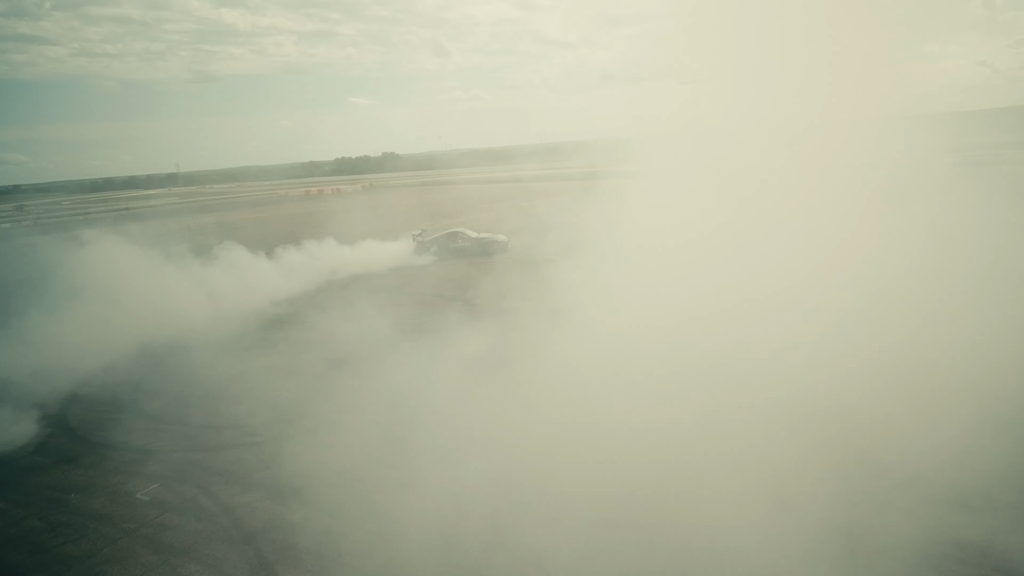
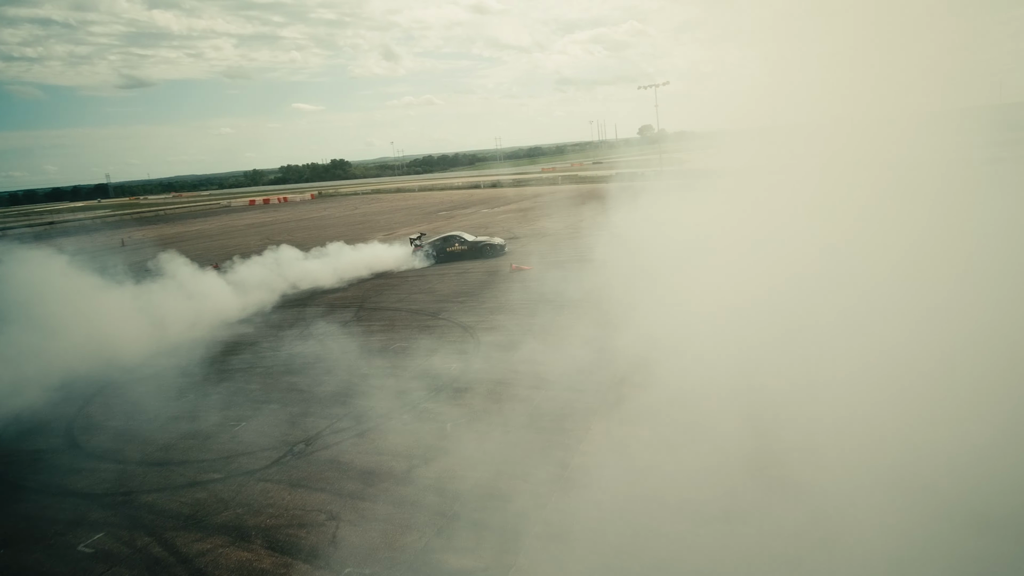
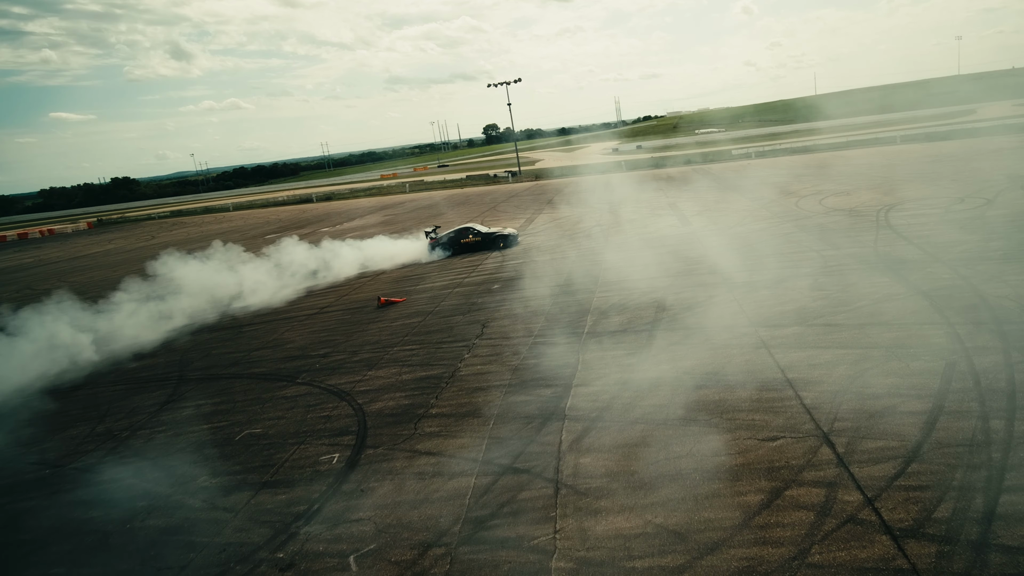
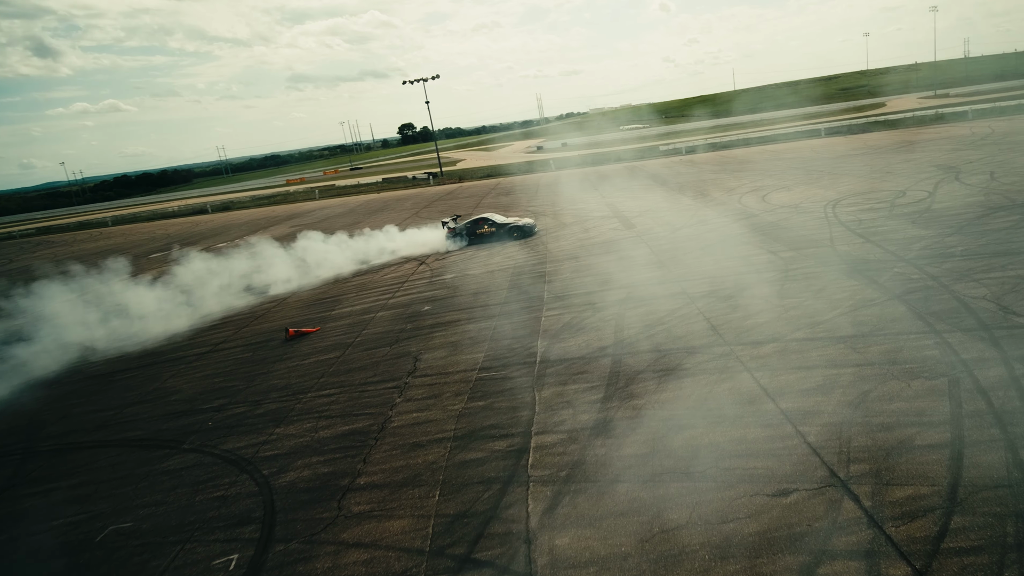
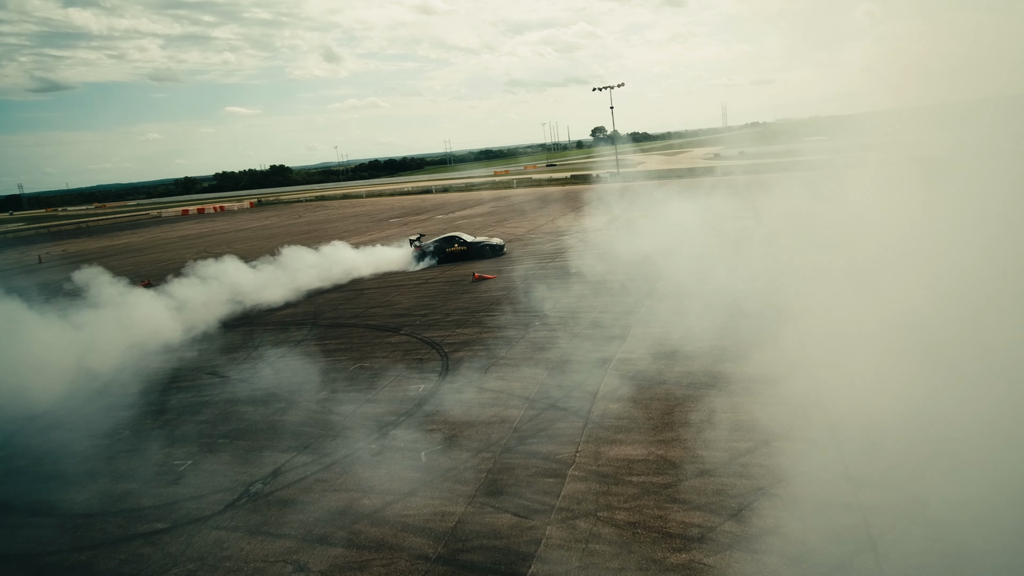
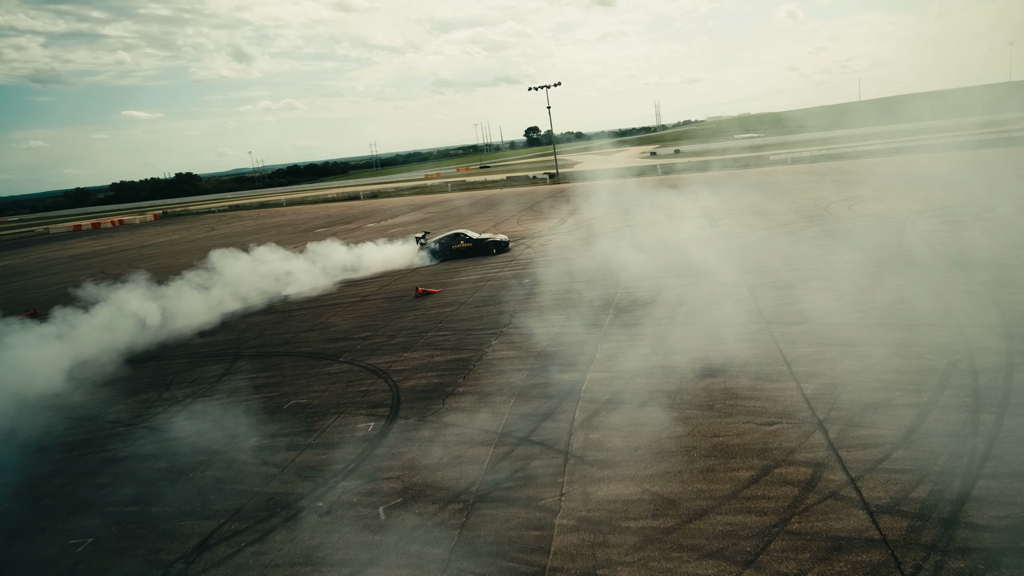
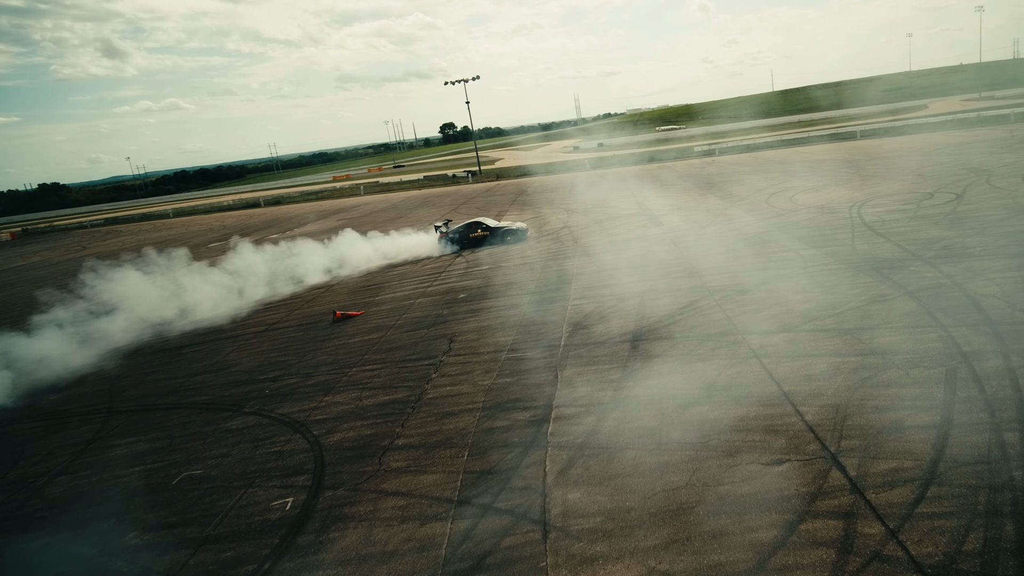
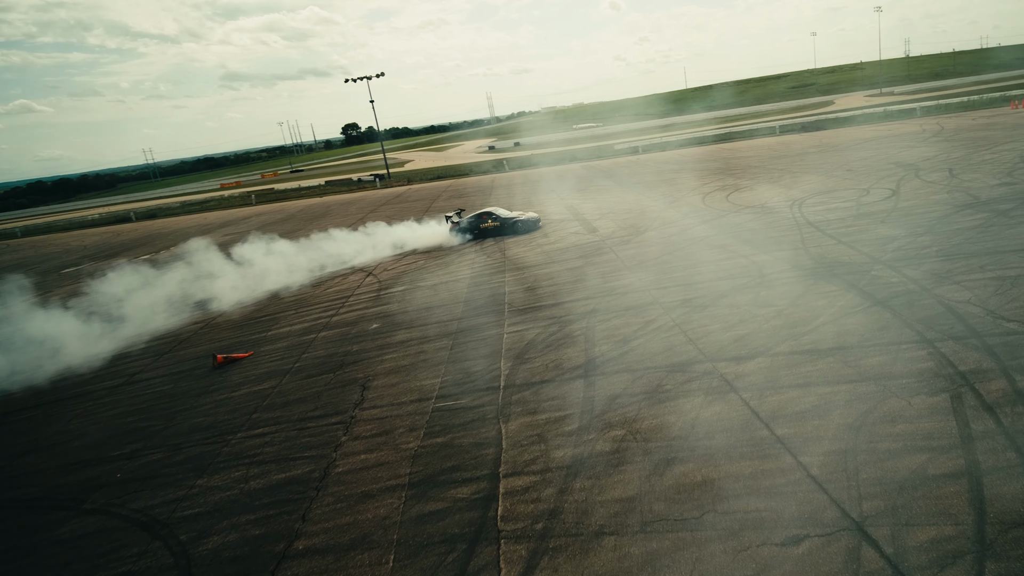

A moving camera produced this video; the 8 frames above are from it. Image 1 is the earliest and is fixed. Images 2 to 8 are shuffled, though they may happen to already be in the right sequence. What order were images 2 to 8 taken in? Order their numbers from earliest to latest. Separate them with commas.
2, 5, 6, 3, 7, 4, 8
